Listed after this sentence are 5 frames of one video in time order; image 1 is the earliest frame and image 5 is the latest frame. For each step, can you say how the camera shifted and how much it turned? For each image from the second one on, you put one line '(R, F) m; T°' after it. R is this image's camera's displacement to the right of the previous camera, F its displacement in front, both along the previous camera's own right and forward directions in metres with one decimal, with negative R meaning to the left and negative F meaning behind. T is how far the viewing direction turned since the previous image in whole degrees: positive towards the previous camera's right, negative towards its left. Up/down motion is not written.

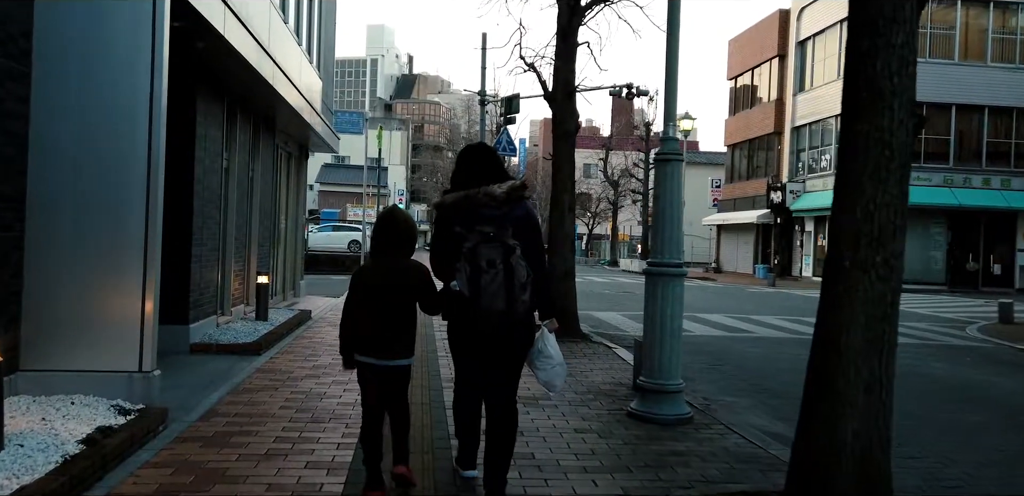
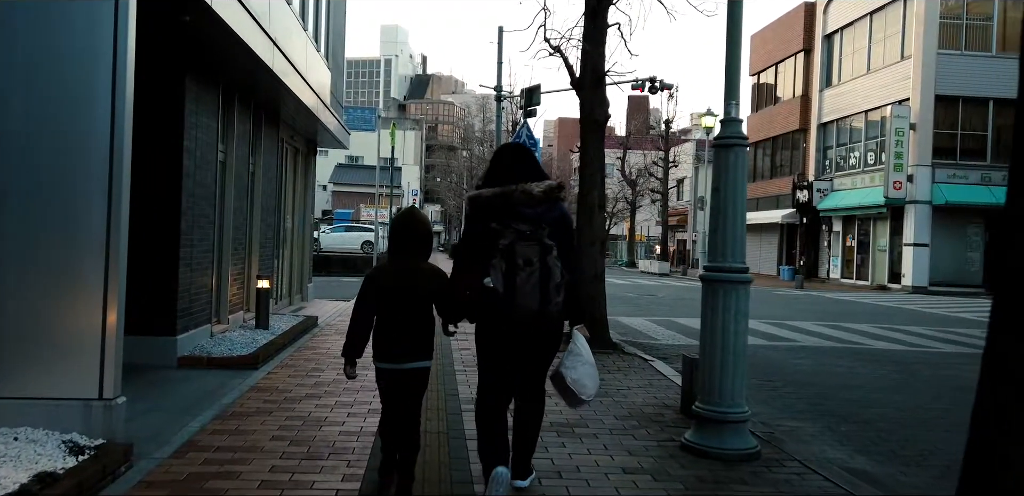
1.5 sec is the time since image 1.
(-0.1, +1.1) m; -1°
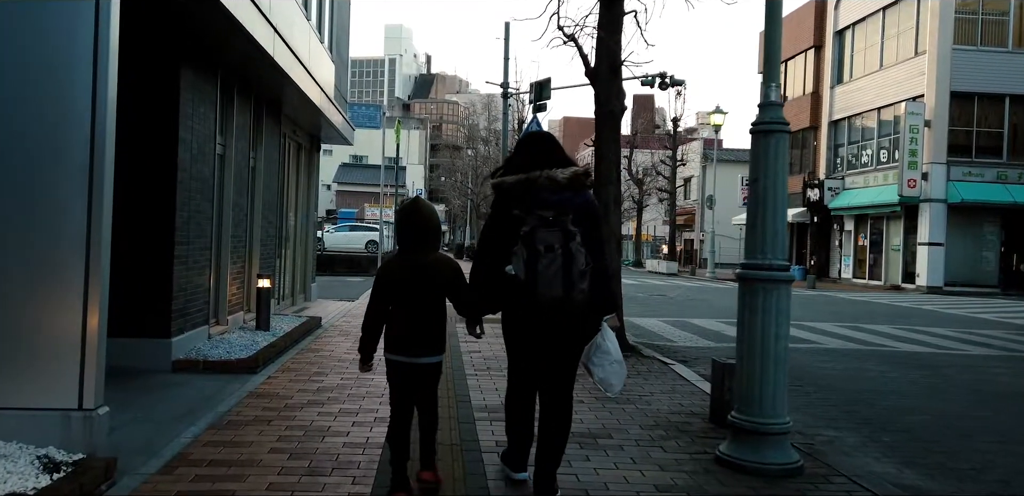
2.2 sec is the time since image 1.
(-0.1, +0.5) m; 0°
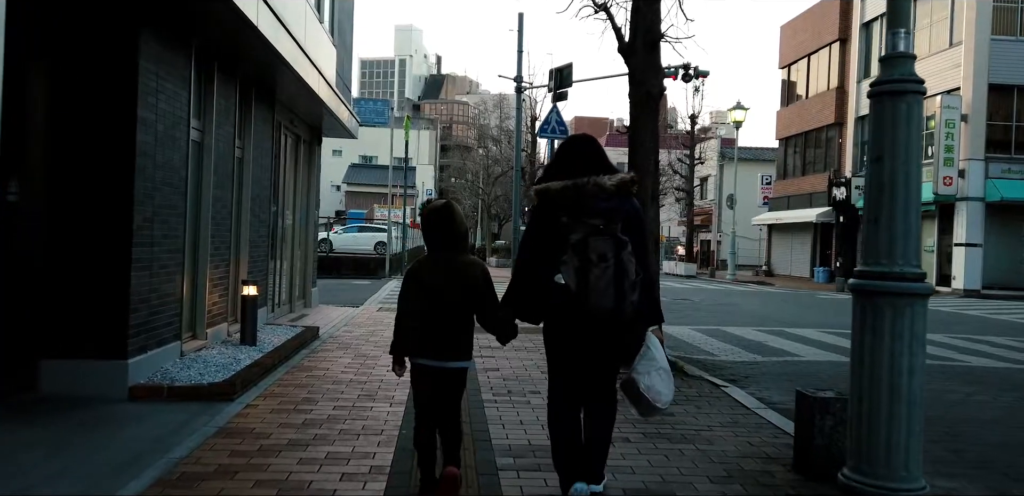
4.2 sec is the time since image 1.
(-0.1, +1.3) m; -1°
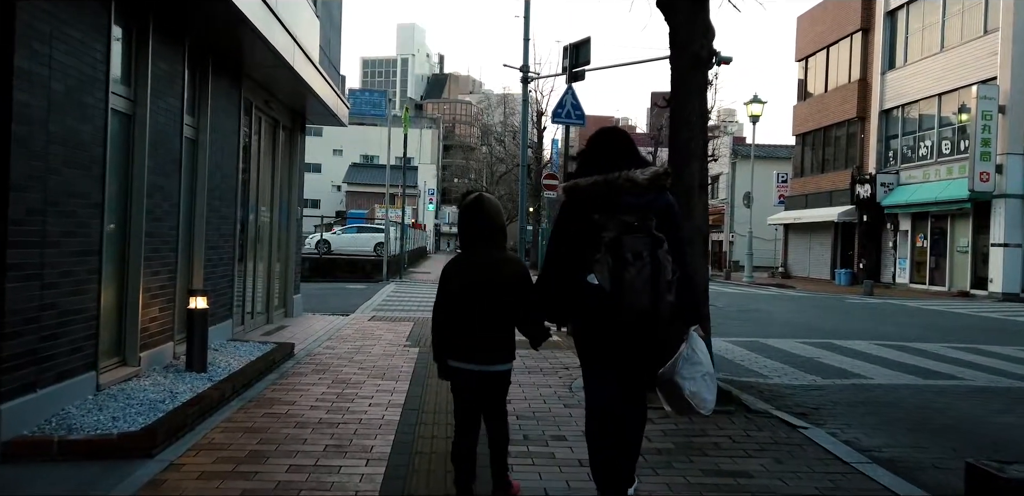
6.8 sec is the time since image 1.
(-0.1, +1.8) m; 0°
